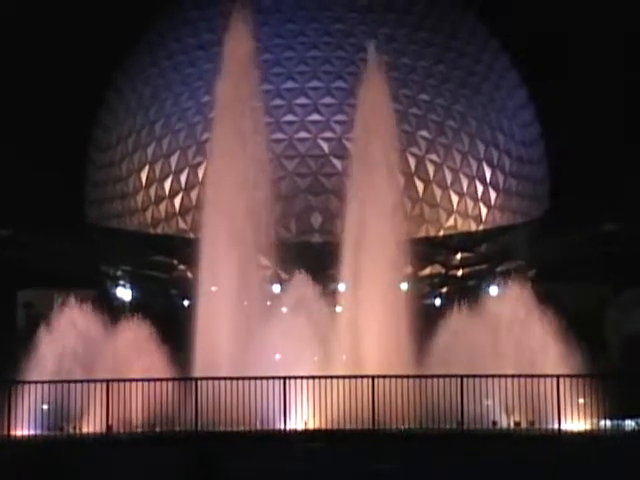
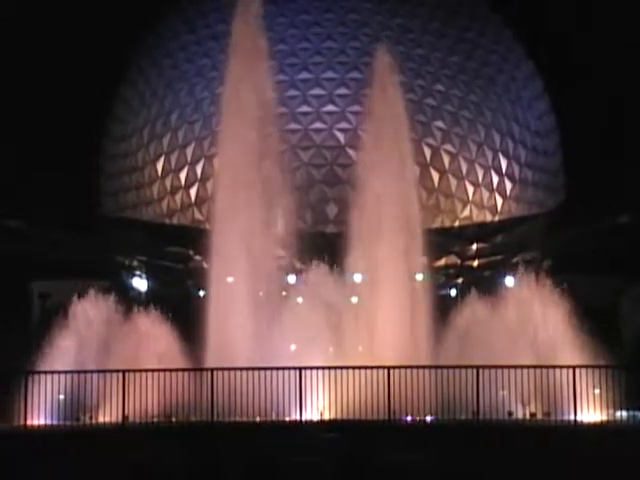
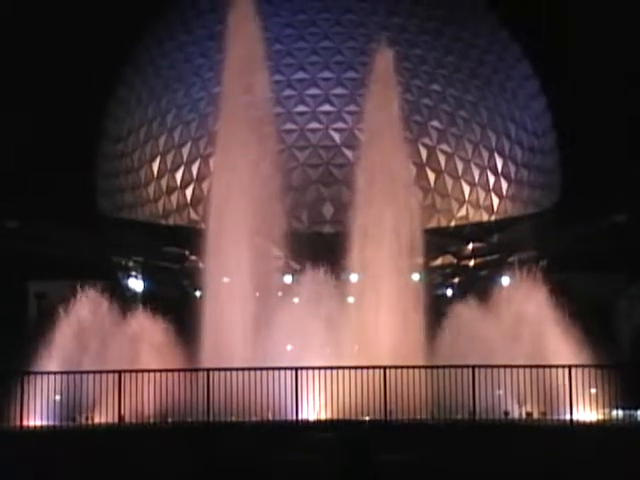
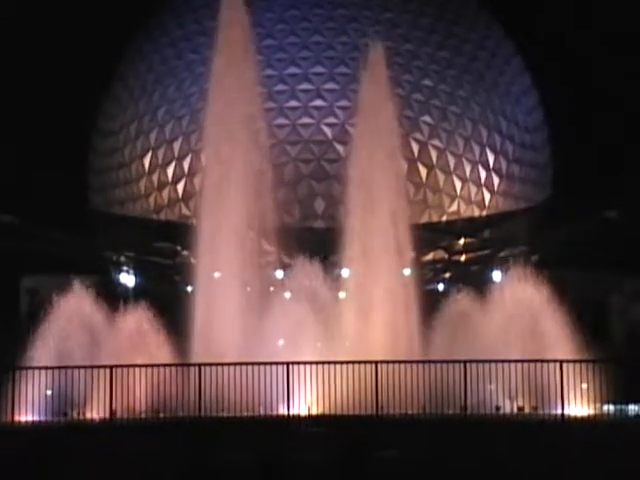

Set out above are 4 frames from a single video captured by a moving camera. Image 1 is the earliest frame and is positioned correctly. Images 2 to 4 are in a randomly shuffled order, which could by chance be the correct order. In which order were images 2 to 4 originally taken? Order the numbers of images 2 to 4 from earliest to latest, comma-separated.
2, 4, 3
